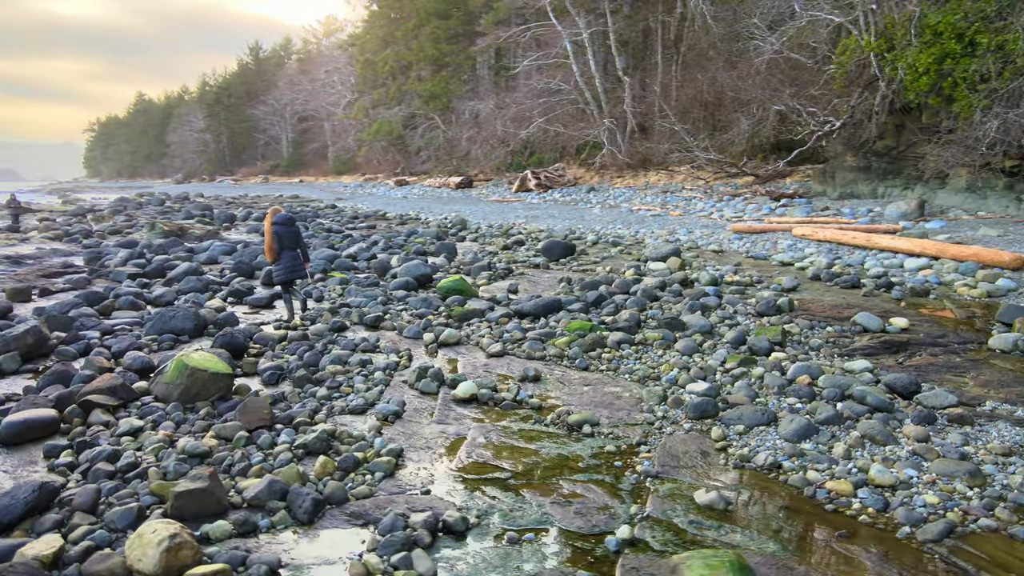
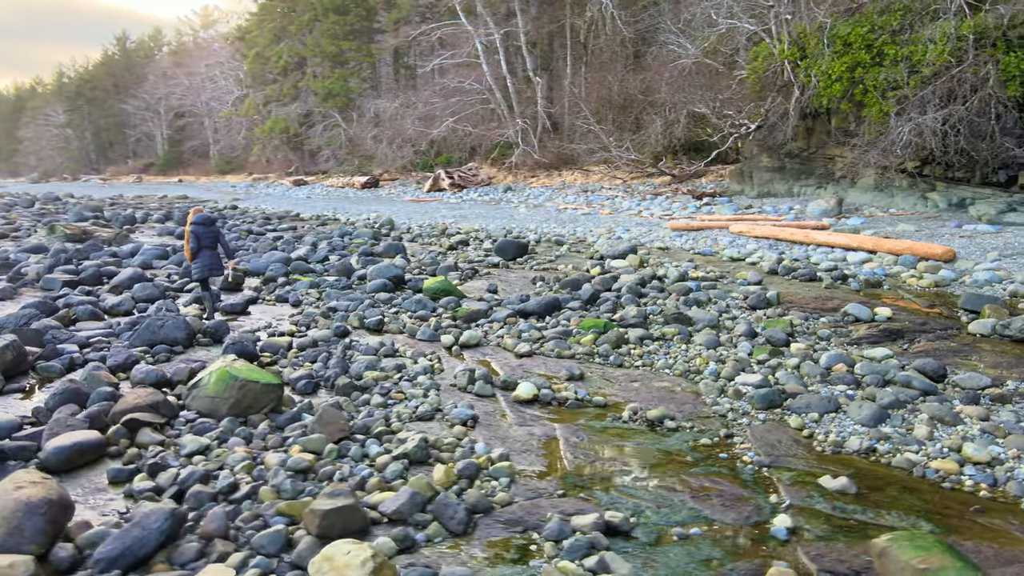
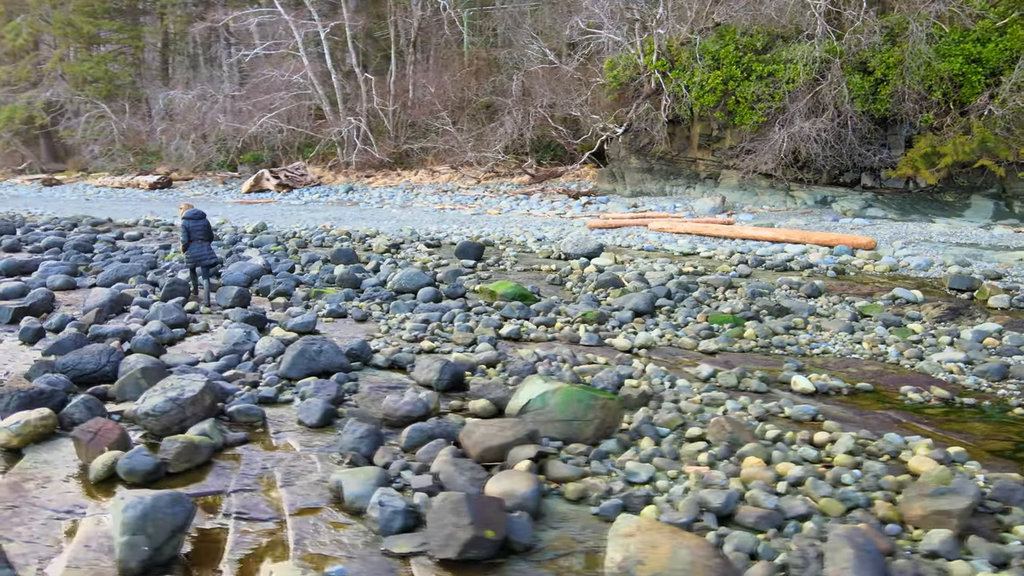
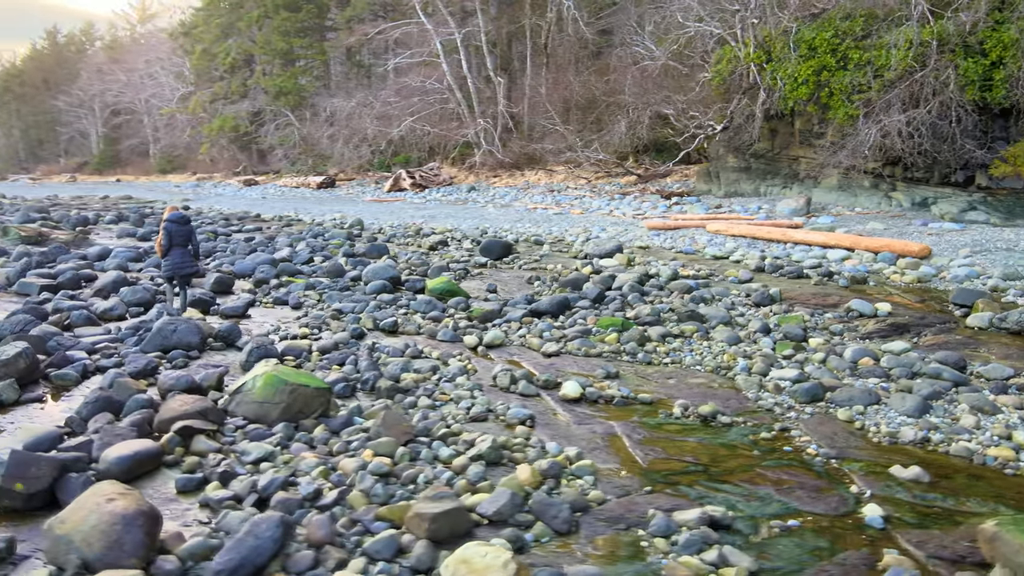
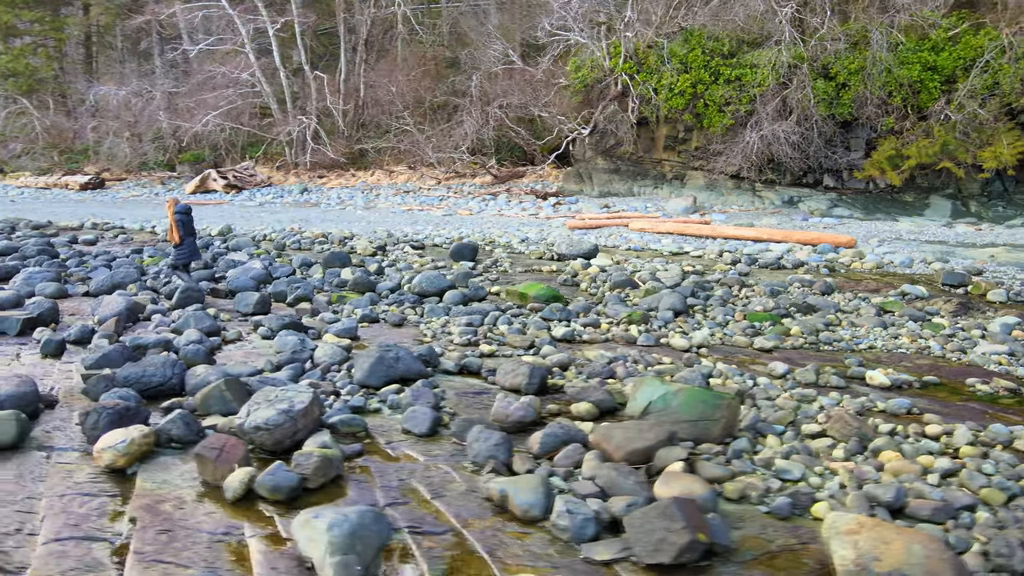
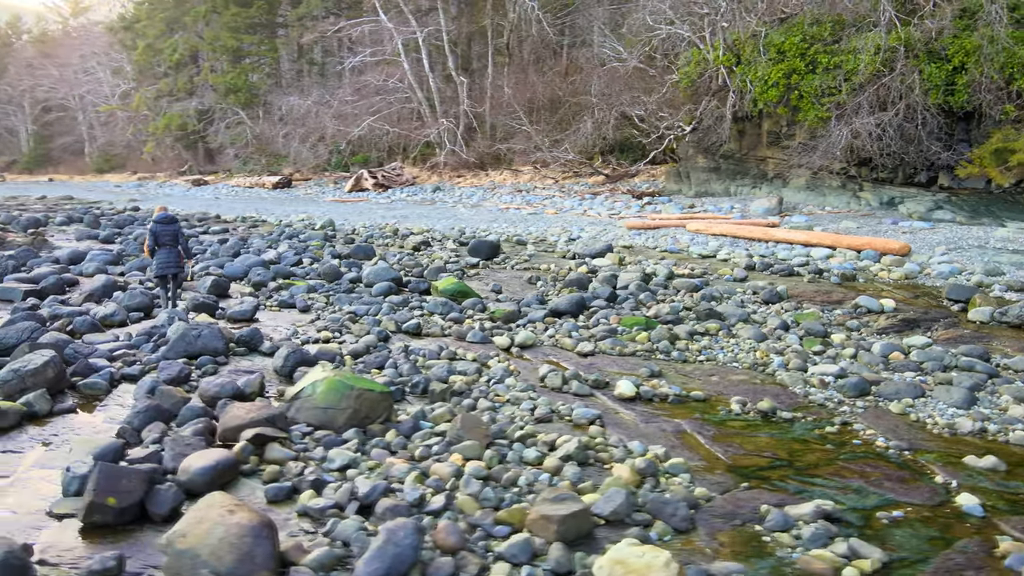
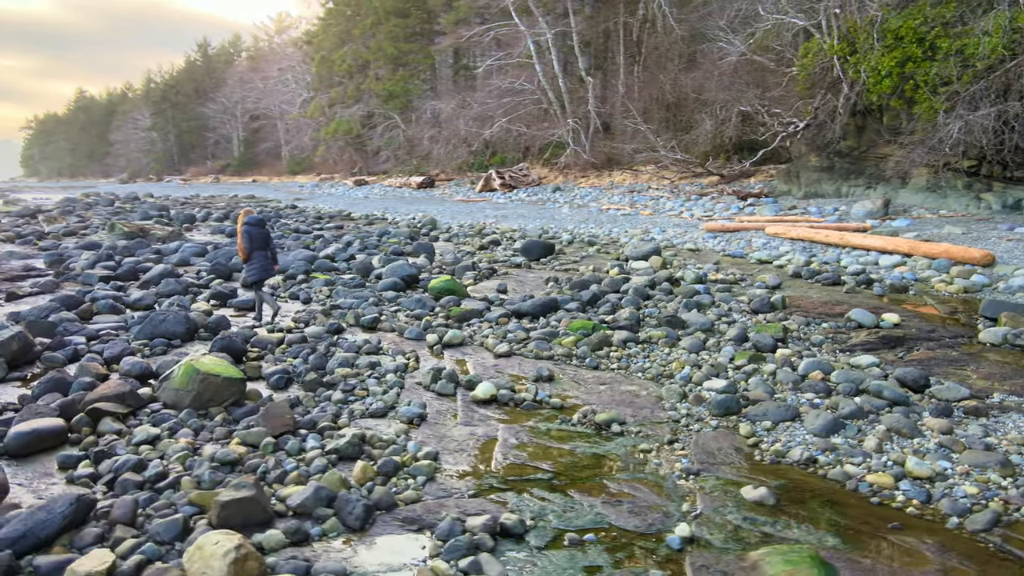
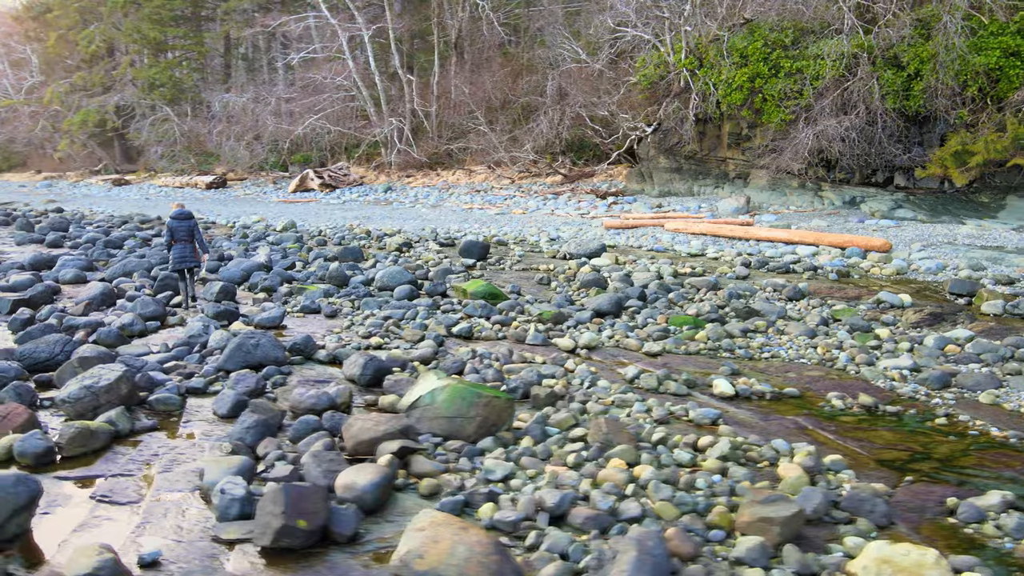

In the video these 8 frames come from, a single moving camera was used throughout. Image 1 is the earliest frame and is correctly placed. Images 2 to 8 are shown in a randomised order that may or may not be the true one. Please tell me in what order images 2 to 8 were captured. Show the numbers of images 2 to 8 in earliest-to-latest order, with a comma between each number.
7, 2, 4, 6, 8, 3, 5
